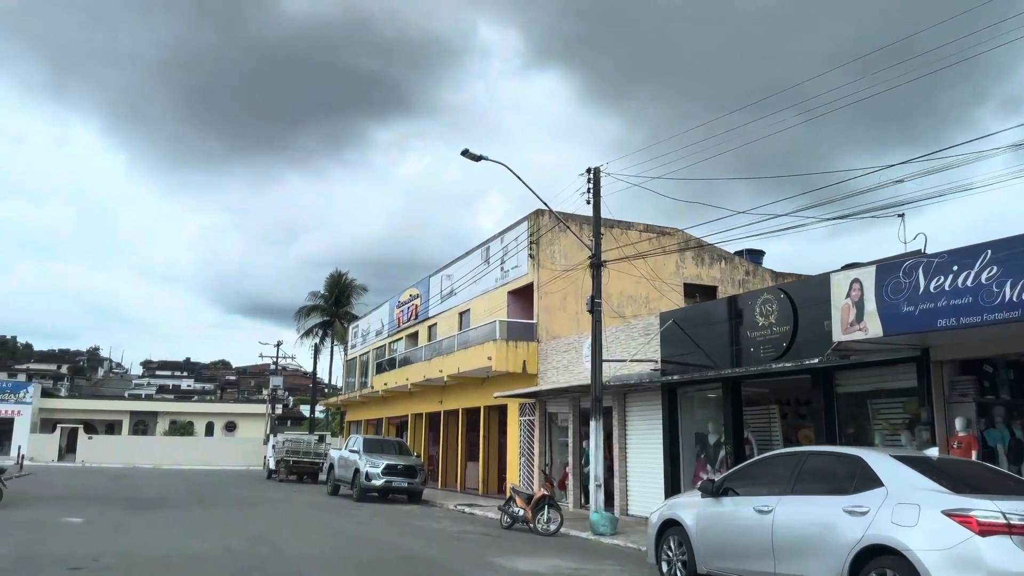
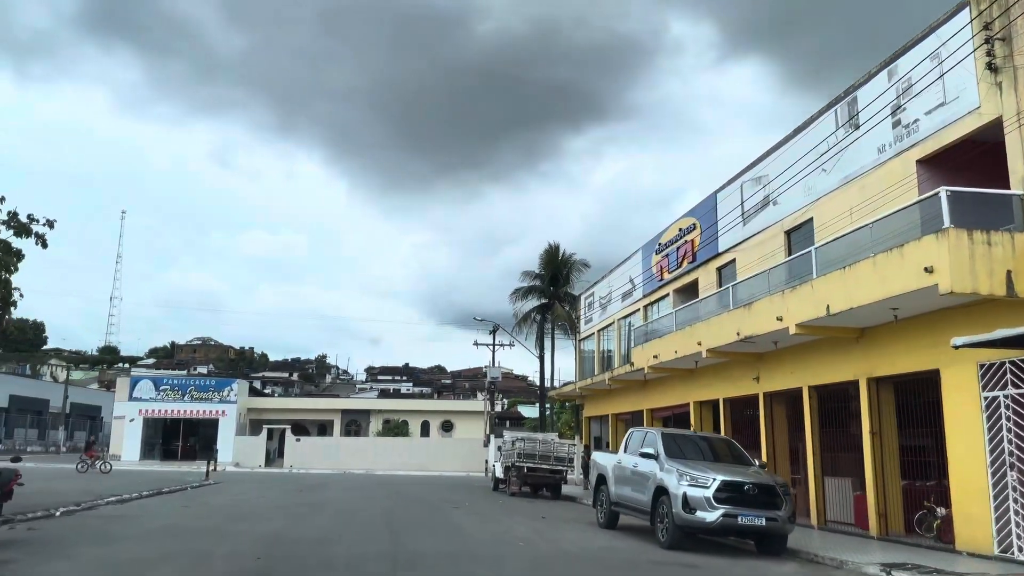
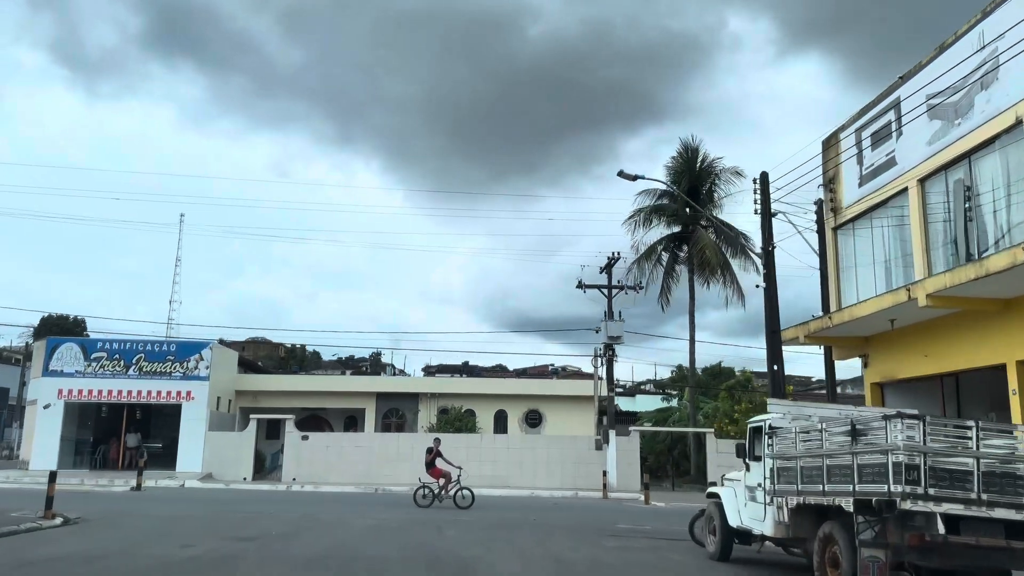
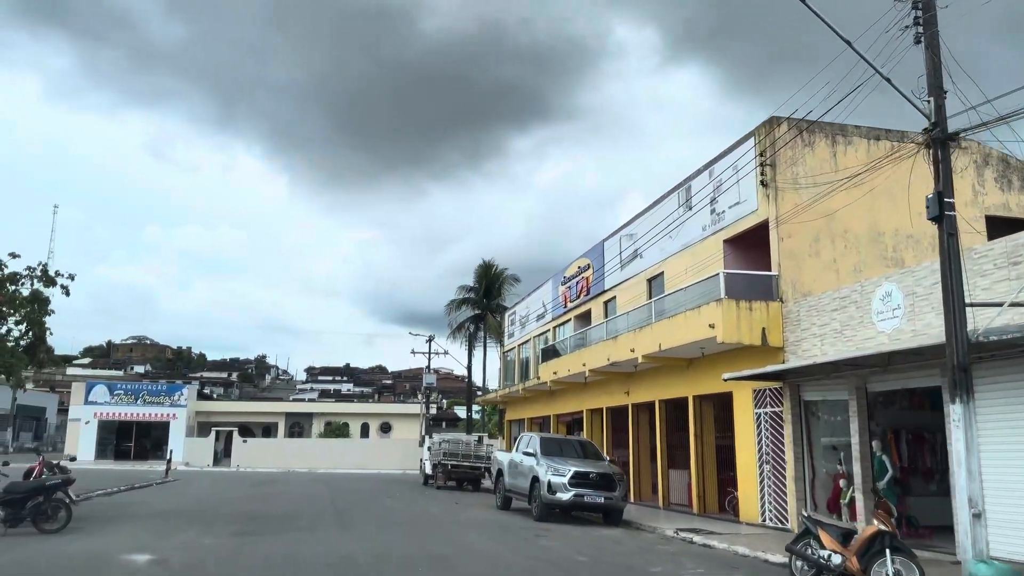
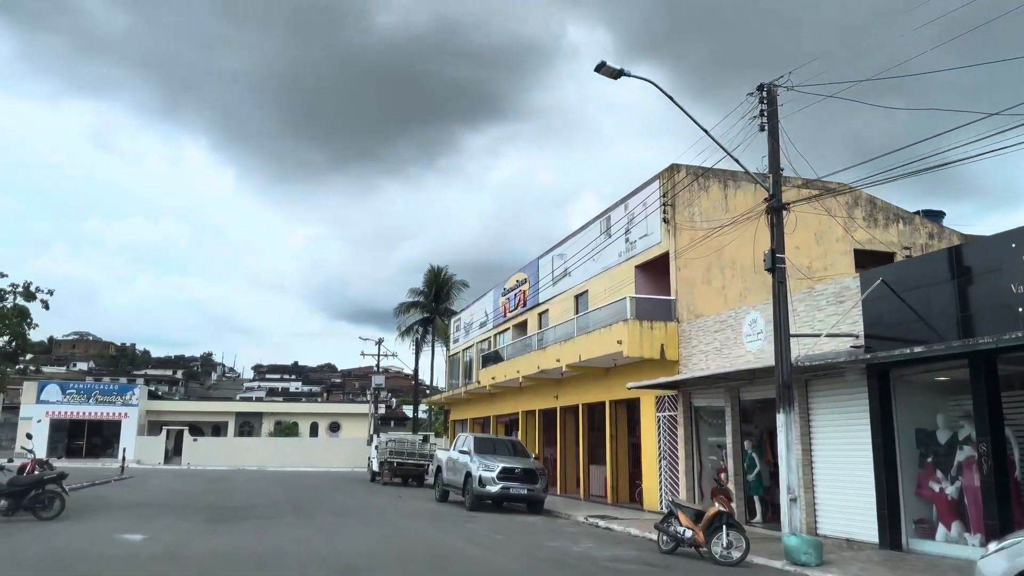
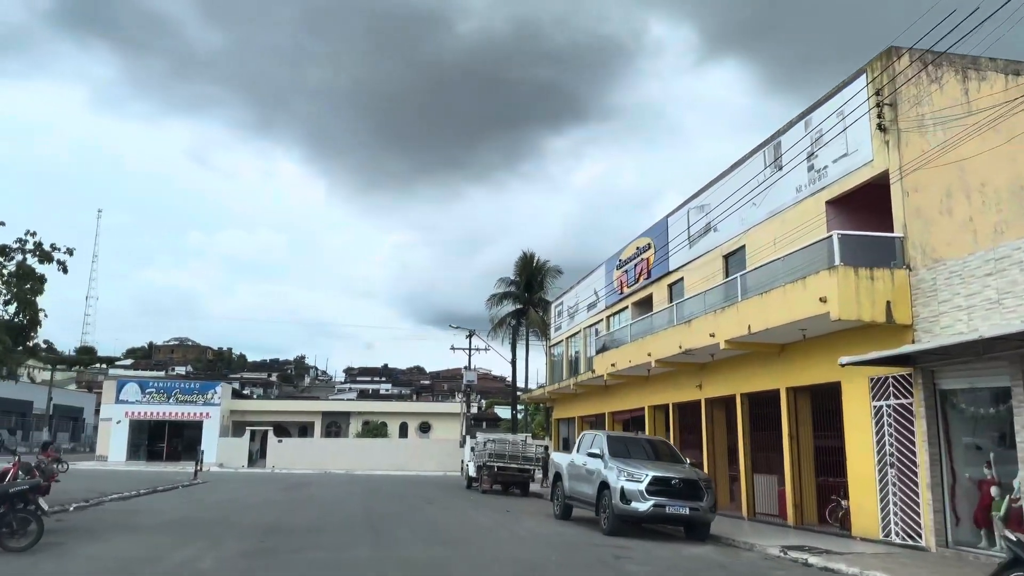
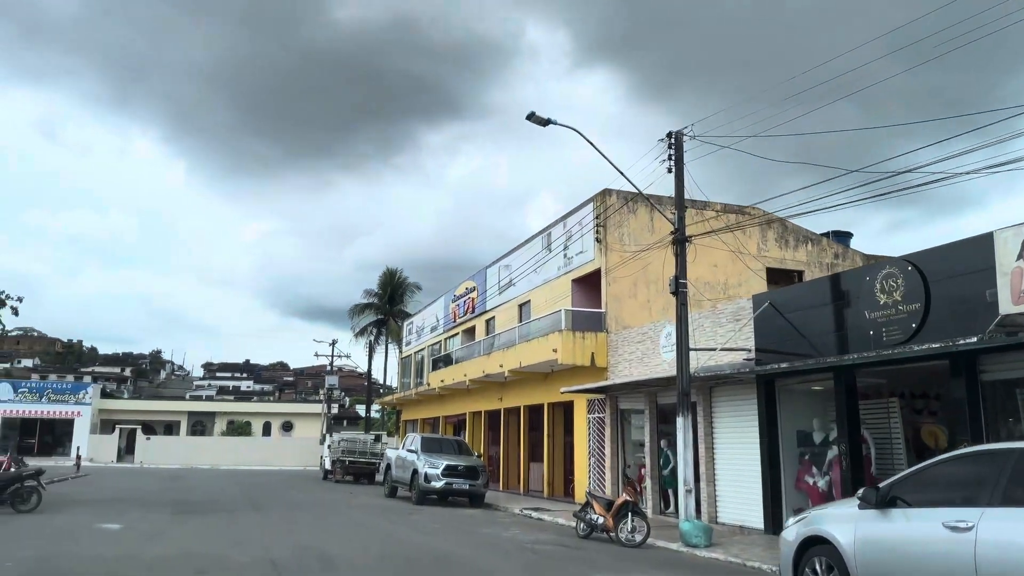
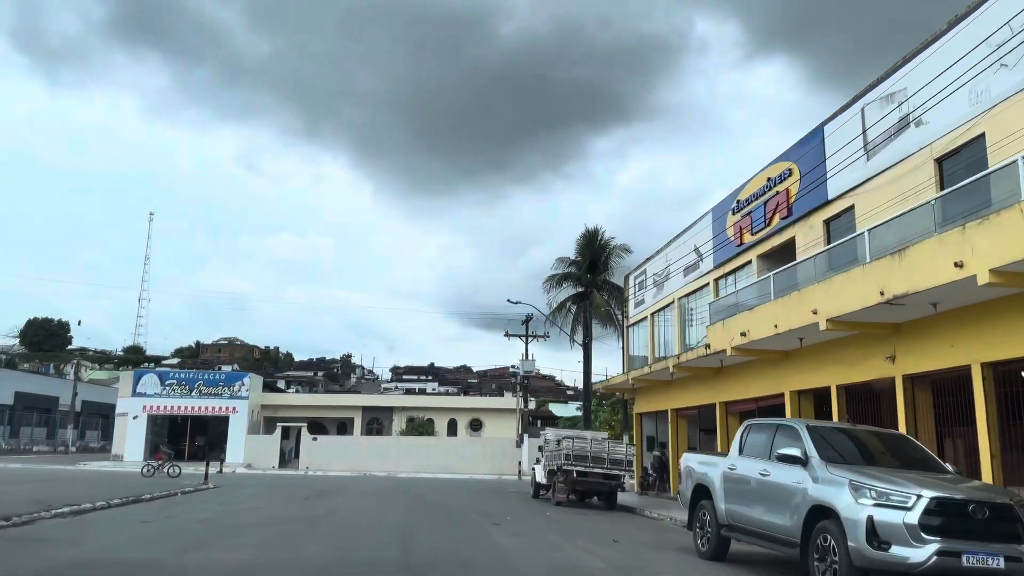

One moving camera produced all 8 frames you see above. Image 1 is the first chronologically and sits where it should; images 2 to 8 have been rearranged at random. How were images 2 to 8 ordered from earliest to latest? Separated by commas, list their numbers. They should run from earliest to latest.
7, 5, 4, 6, 2, 8, 3
